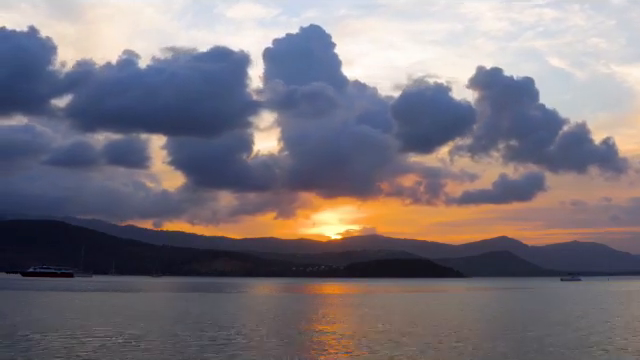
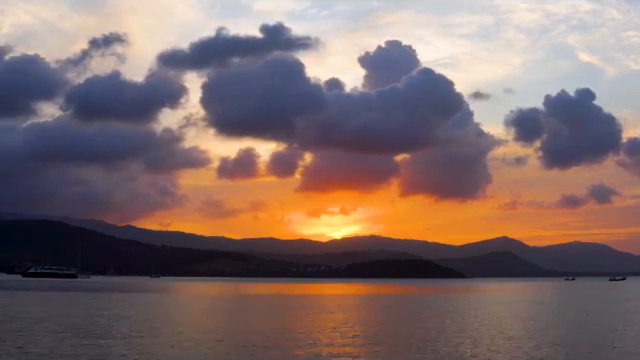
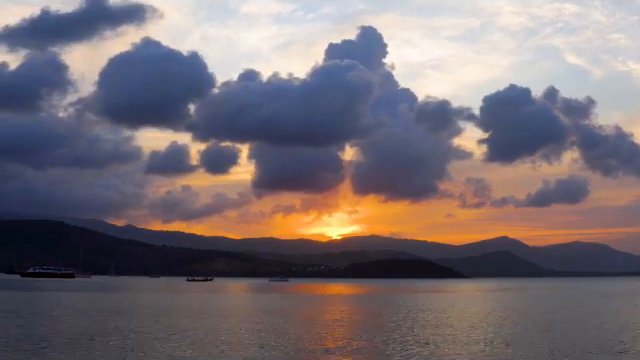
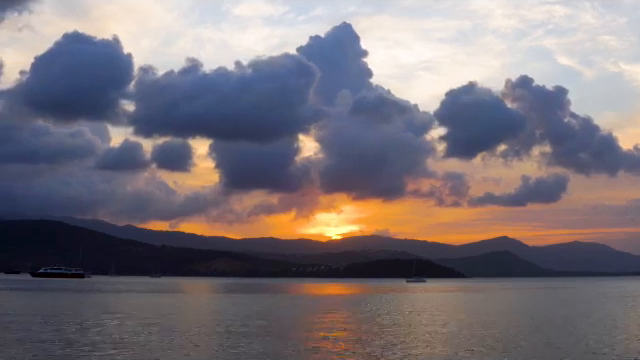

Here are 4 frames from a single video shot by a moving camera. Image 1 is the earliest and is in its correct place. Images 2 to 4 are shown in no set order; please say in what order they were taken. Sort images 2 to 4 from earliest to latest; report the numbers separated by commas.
4, 3, 2
